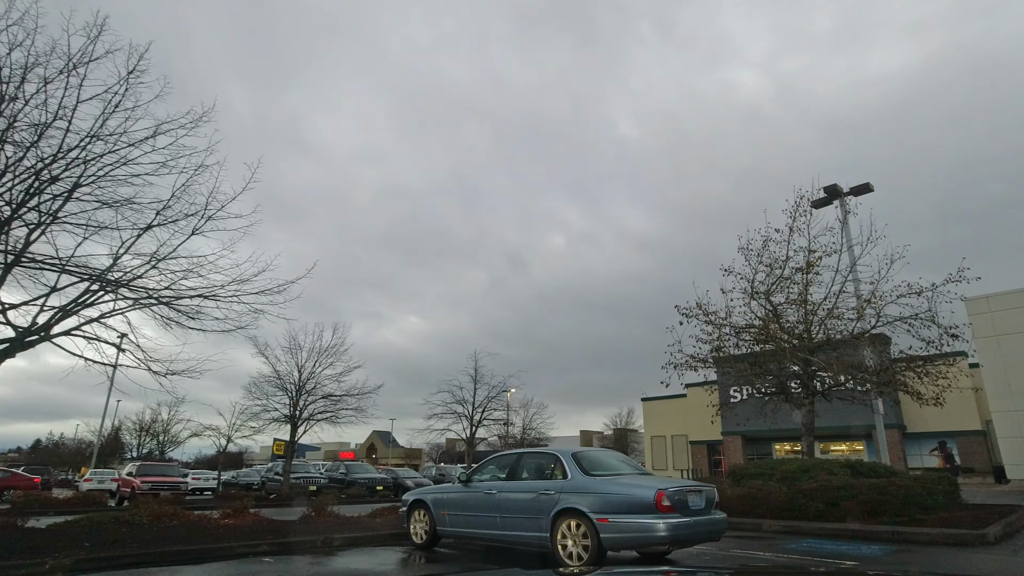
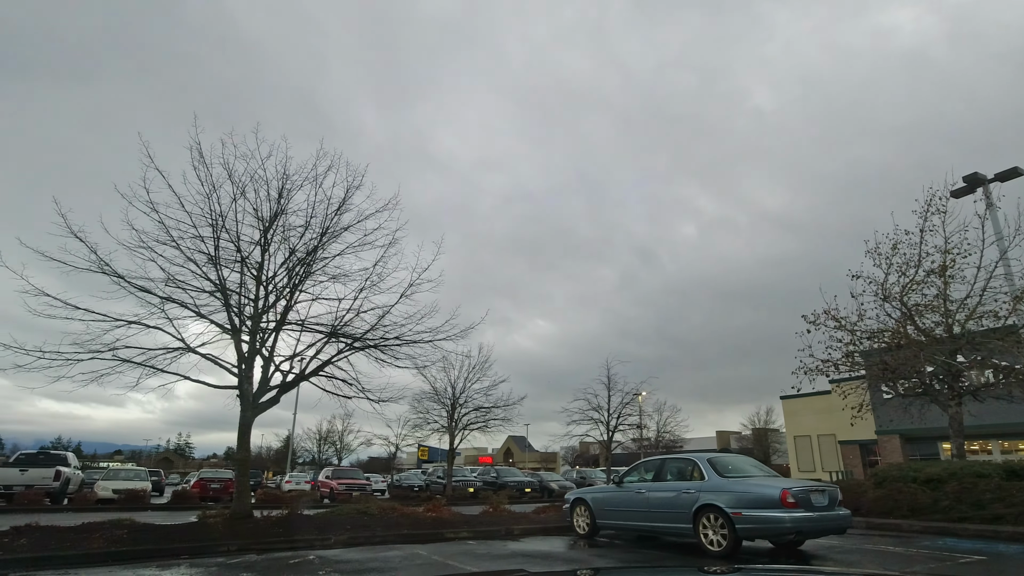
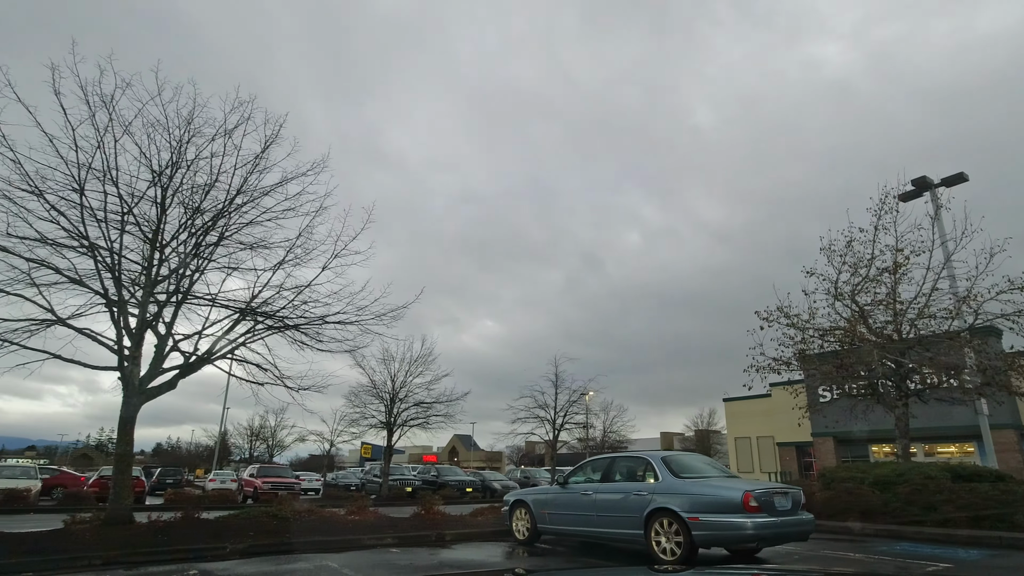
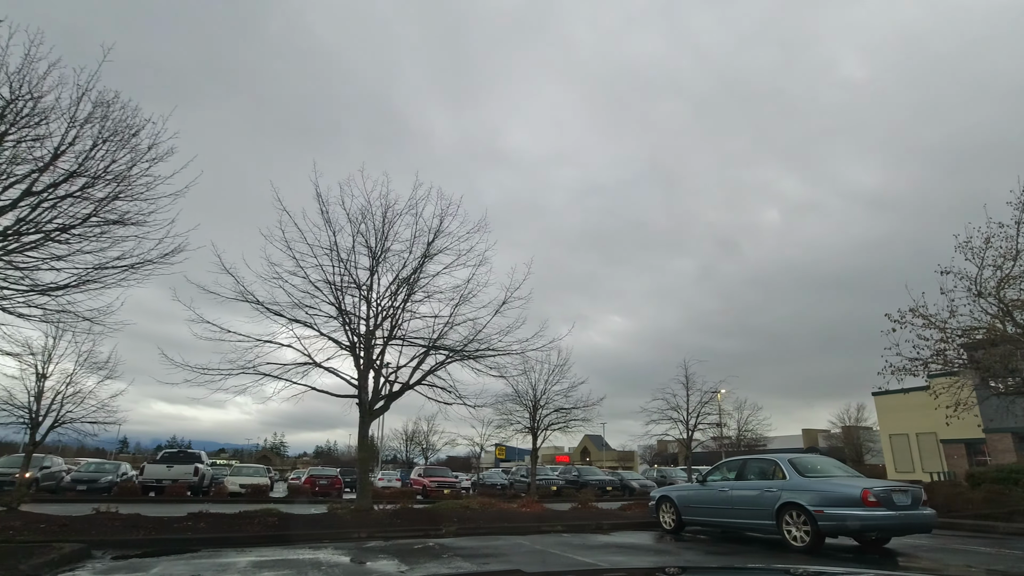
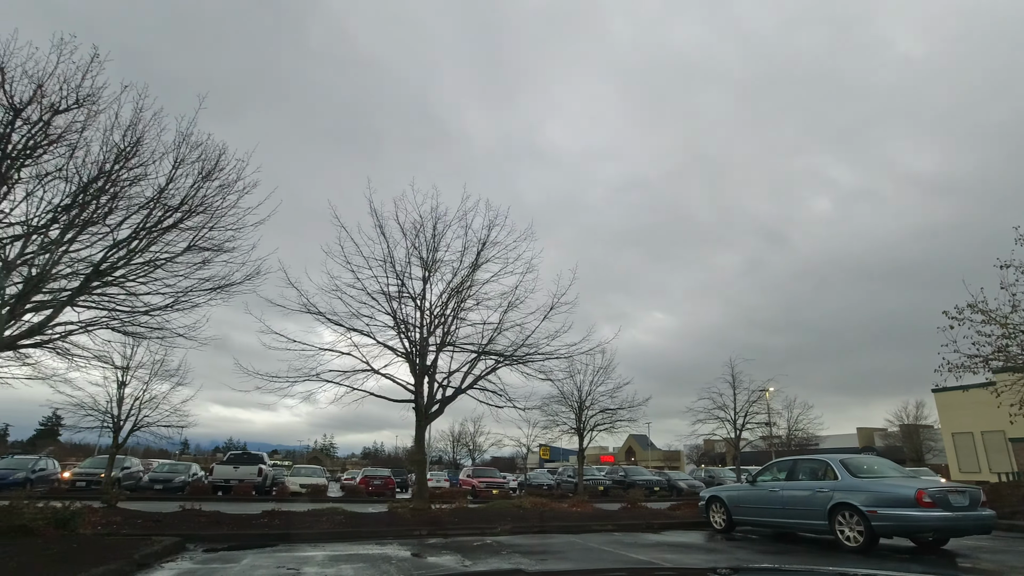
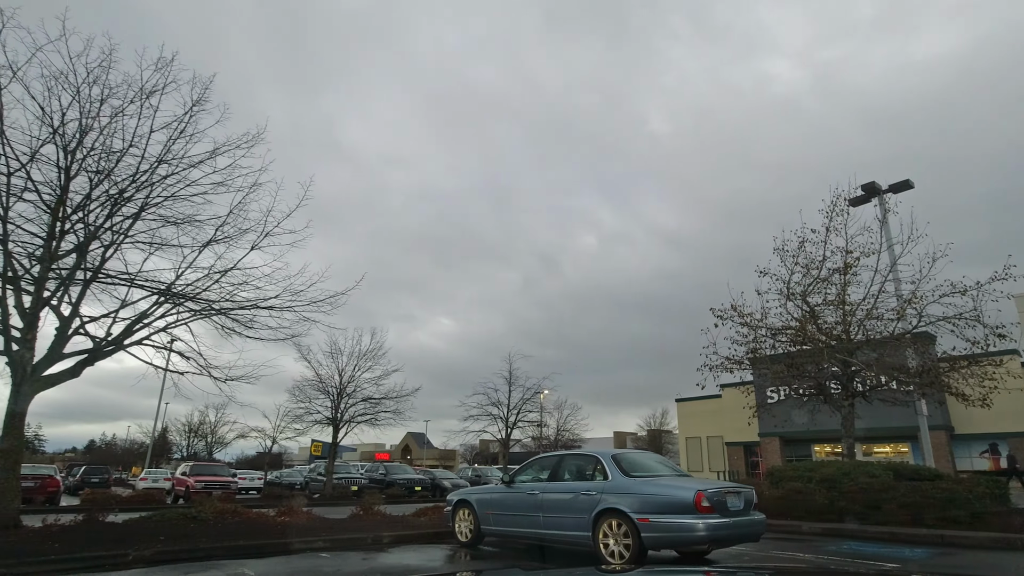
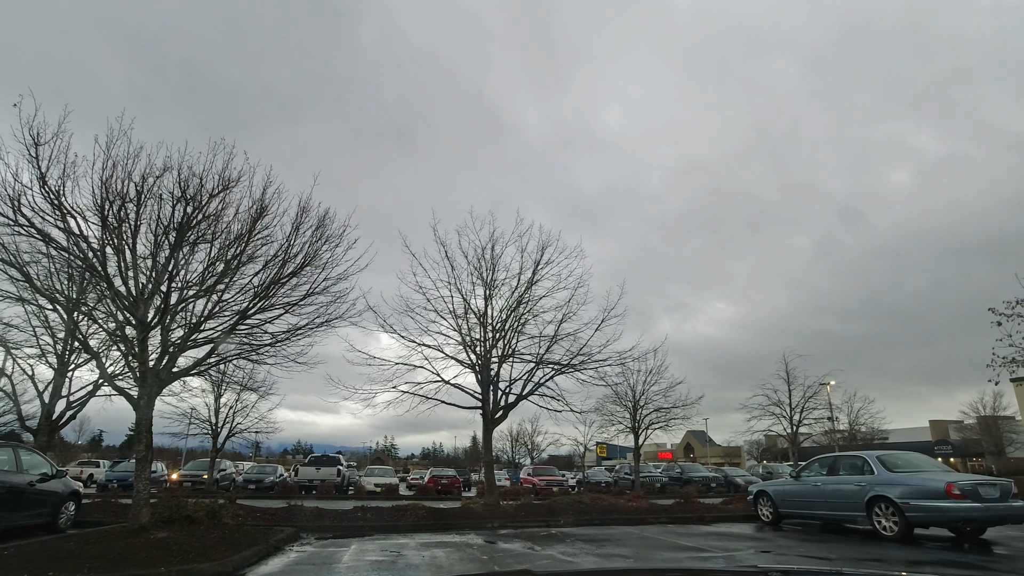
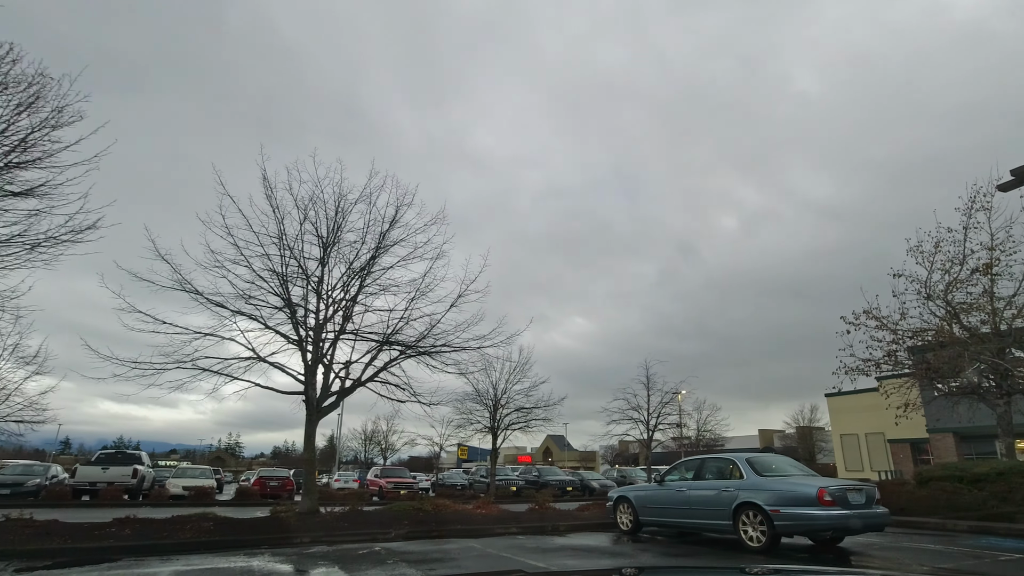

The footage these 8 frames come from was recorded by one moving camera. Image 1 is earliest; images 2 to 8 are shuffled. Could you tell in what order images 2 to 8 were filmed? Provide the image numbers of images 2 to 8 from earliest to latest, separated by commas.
6, 3, 2, 8, 4, 5, 7
